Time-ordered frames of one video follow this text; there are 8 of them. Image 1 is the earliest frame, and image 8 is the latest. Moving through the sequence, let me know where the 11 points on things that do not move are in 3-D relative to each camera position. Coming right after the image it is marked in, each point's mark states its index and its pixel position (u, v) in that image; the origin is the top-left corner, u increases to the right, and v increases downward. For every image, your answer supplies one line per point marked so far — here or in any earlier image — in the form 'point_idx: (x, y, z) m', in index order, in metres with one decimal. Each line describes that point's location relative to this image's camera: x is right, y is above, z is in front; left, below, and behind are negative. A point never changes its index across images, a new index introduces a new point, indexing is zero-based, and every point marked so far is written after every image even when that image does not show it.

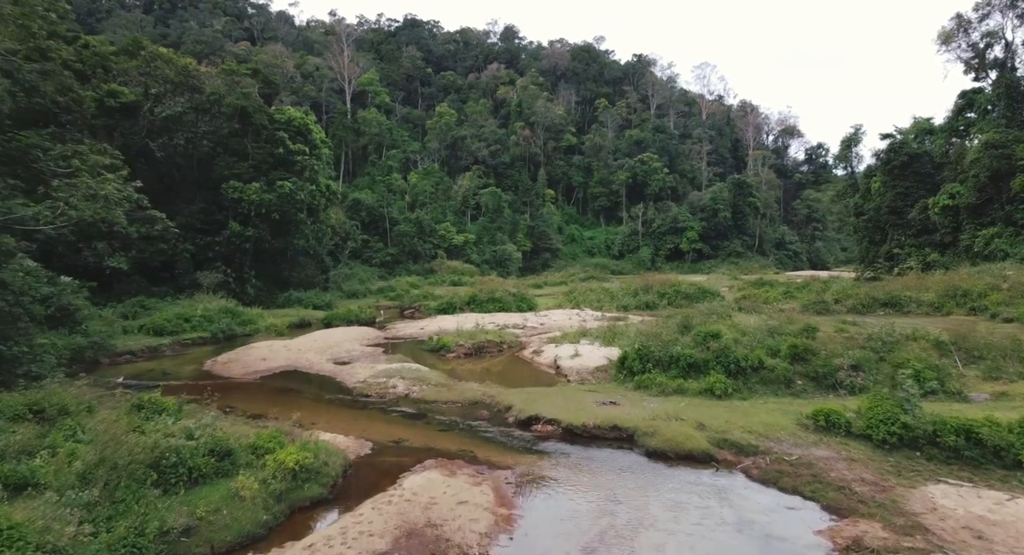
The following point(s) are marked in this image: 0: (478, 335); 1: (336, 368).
0: (-1.0, -1.7, +16.6) m
1: (-4.3, -2.2, +13.9) m
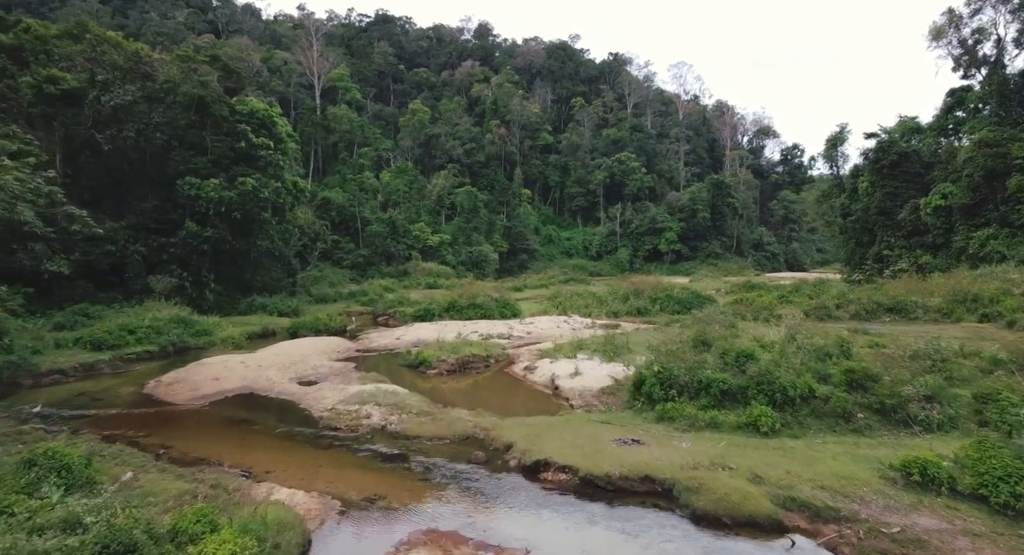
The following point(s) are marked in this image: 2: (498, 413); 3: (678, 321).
0: (-1.3, -1.9, +14.9) m
1: (-4.5, -2.4, +12.1) m
2: (-0.3, -2.7, +11.2) m
3: (+5.5, -1.5, +18.6) m
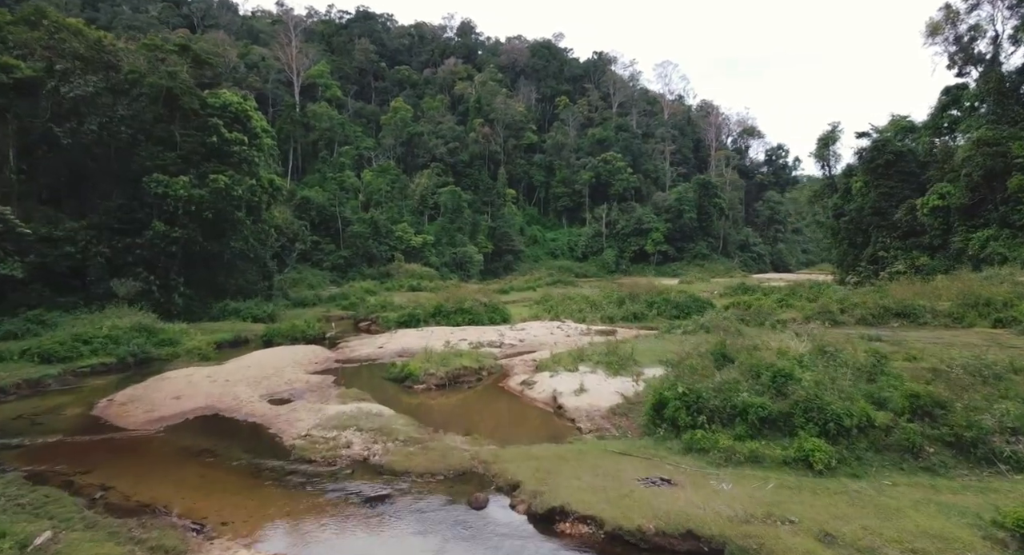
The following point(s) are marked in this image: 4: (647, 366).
0: (-1.4, -2.0, +13.7) m
1: (-4.6, -2.5, +10.7) m
2: (-0.3, -2.8, +10.0) m
3: (+5.2, -1.6, +17.6) m
4: (+3.0, -1.9, +12.5) m
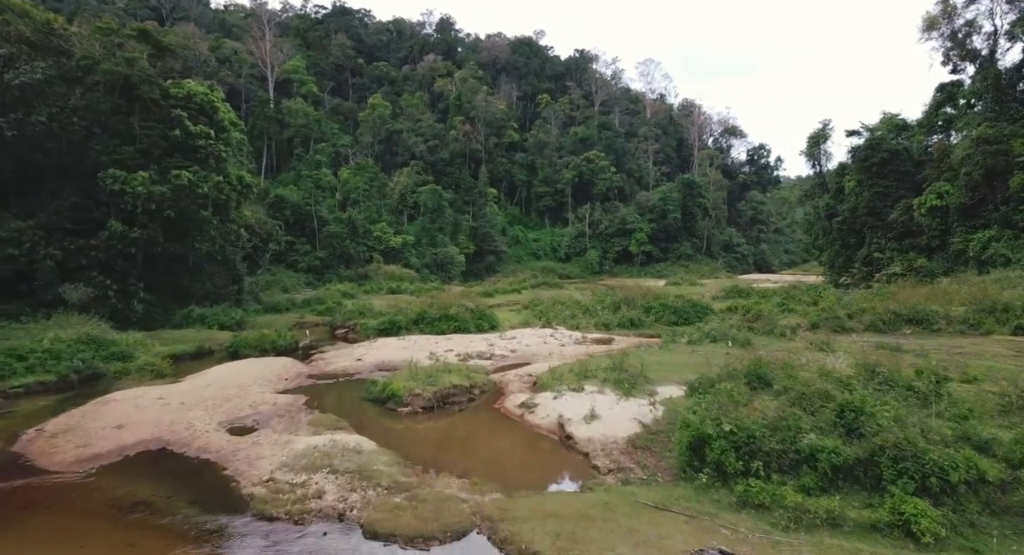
0: (-1.5, -2.2, +12.2) m
1: (-4.5, -2.7, +9.1) m
2: (-0.3, -2.9, +8.5) m
3: (+4.9, -1.8, +16.3) m
4: (+2.9, -2.1, +11.2) m
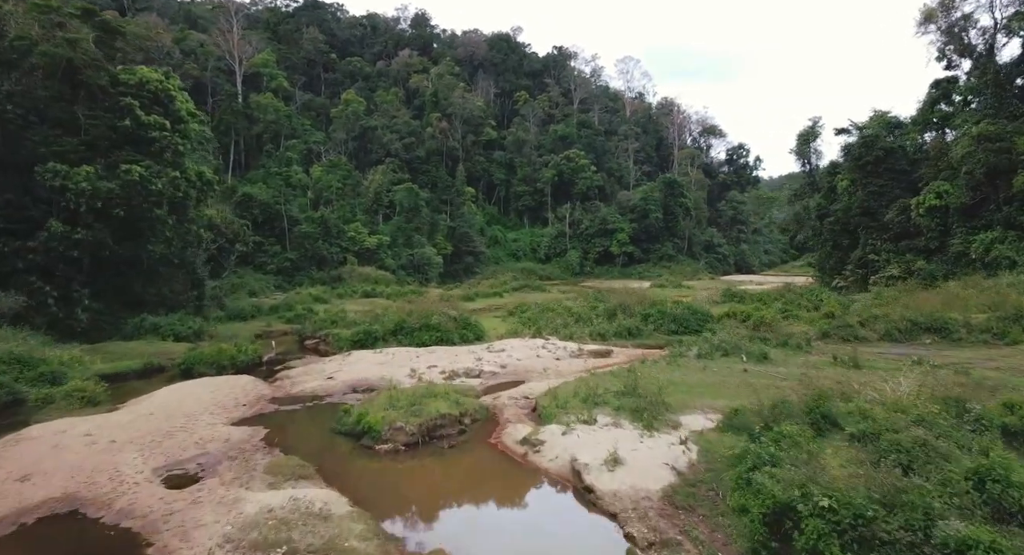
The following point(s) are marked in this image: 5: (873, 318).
0: (-1.6, -2.3, +10.4) m
1: (-4.5, -2.9, +7.3) m
2: (-0.2, -3.1, +6.8) m
3: (+4.7, -1.9, +14.9) m
4: (+2.9, -2.3, +9.6) m
5: (+11.3, -1.3, +17.8) m
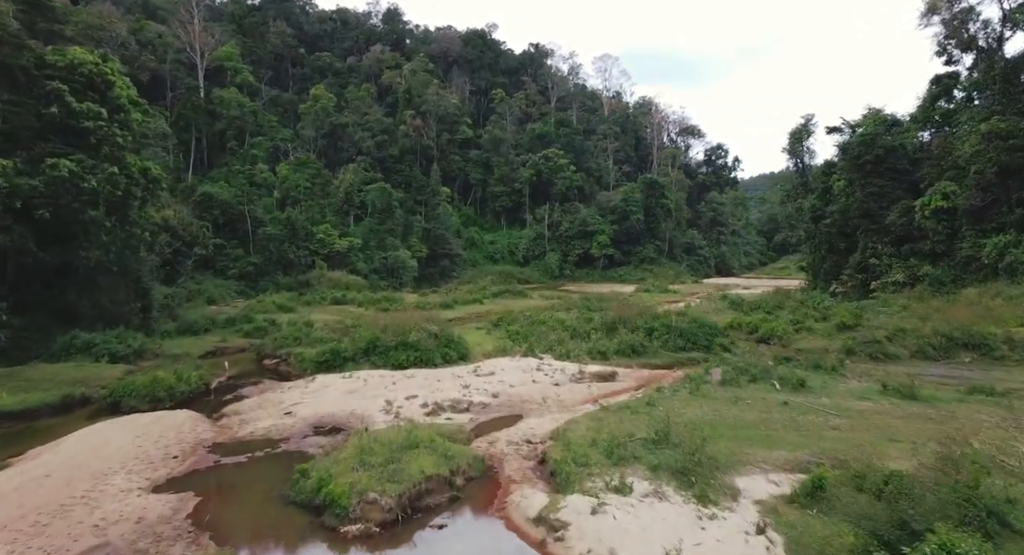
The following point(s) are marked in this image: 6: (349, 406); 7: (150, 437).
0: (-1.5, -2.7, +8.1) m
1: (-4.3, -3.2, +4.9) m
2: (+0.1, -3.4, +4.6) m
3: (+4.6, -2.2, +12.9) m
4: (+3.0, -2.6, +7.6) m
5: (+11.0, -1.5, +16.2) m
6: (-3.5, -2.7, +12.3) m
7: (-6.7, -3.0, +10.6) m
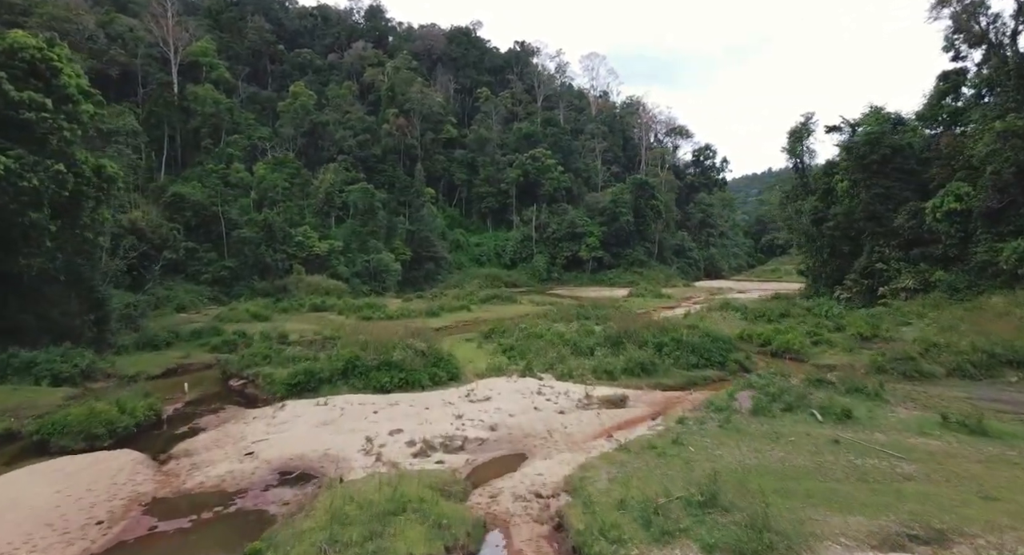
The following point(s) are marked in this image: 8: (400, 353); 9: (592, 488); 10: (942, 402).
0: (-1.4, -2.9, +6.4) m
1: (-4.0, -3.5, +3.0) m
2: (+0.3, -3.7, +2.9) m
3: (+4.6, -2.5, +11.3) m
4: (+3.2, -2.8, +5.9) m
5: (+10.9, -1.8, +14.8) m
6: (-3.5, -3.0, +10.4) m
7: (-6.7, -3.2, +8.7) m
8: (-3.0, -2.0, +15.3) m
9: (+1.1, -2.8, +7.8) m
10: (+8.6, -2.4, +11.5) m
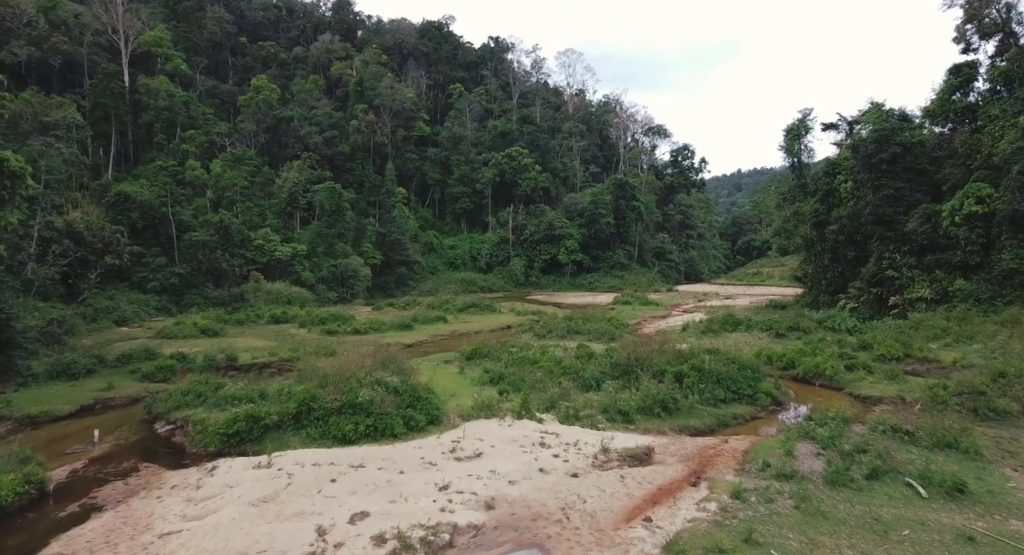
0: (-1.1, -3.4, +3.6) m
1: (-3.6, -3.9, +0.1) m
2: (+0.7, -4.1, +0.2) m
3: (+4.6, -2.9, +8.8) m
4: (+3.4, -3.2, +3.4) m
5: (+10.7, -2.2, +12.6) m
6: (-3.4, -3.4, +7.5) m
7: (-6.5, -3.7, +5.7) m
8: (-3.2, -2.4, +12.5) m
9: (+1.3, -3.3, +5.2) m
10: (+8.6, -2.8, +9.2) m
